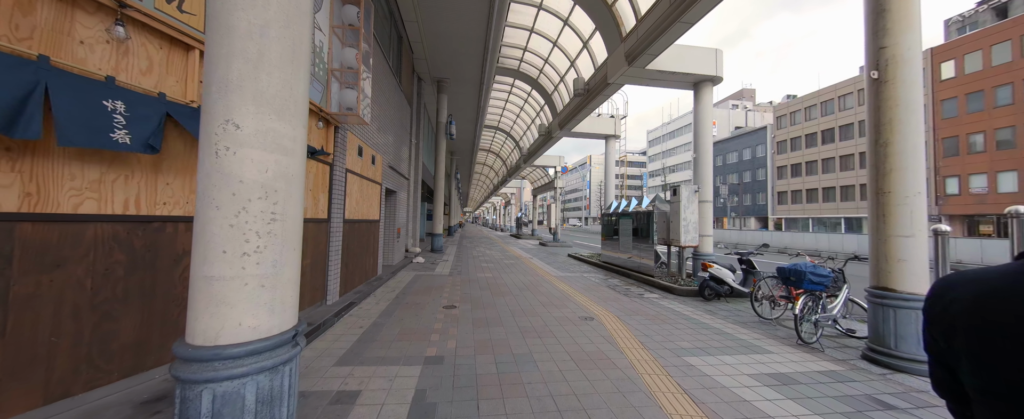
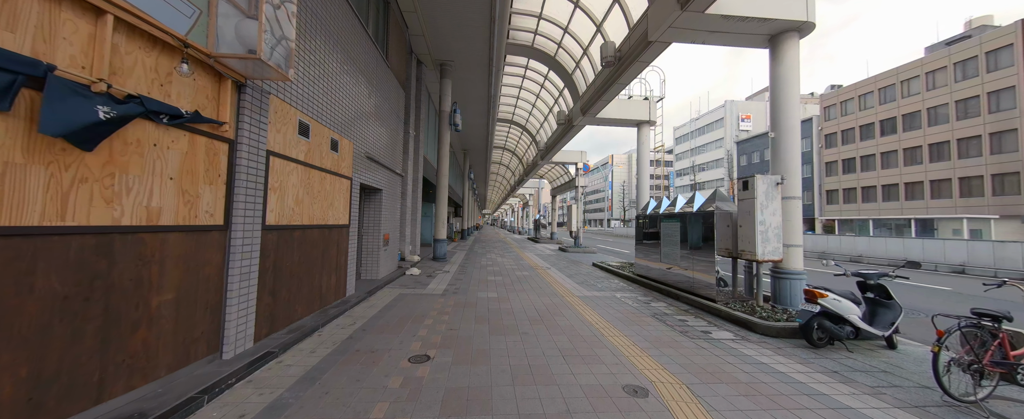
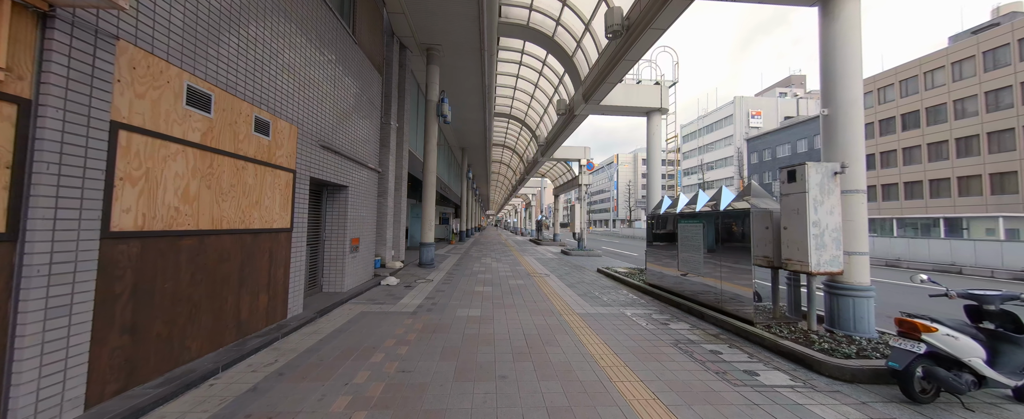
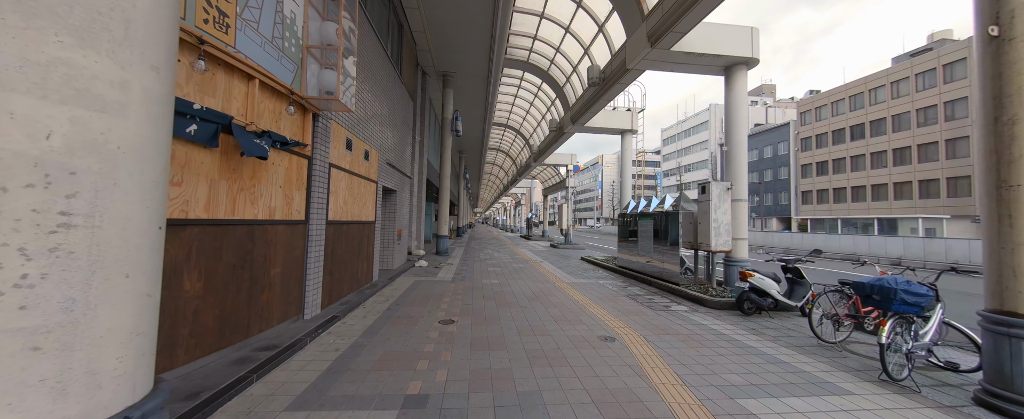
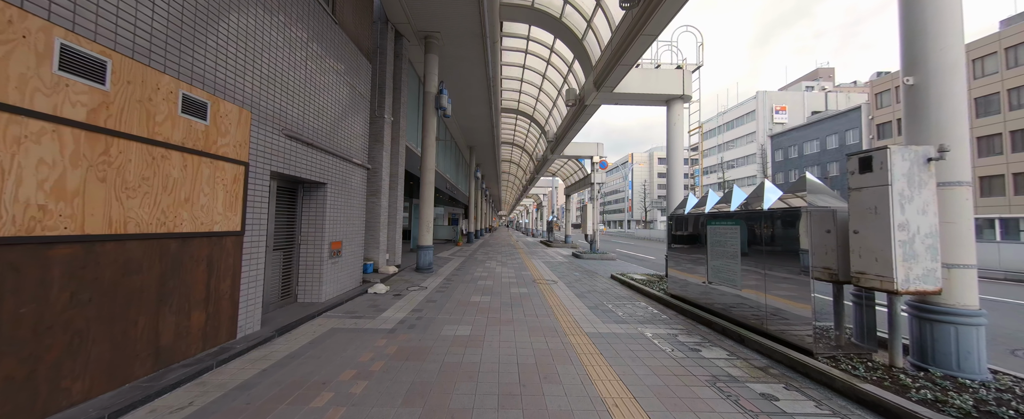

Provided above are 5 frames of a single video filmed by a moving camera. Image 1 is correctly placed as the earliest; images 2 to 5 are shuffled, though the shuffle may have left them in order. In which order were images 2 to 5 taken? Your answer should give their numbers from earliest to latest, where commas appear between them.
4, 2, 3, 5
